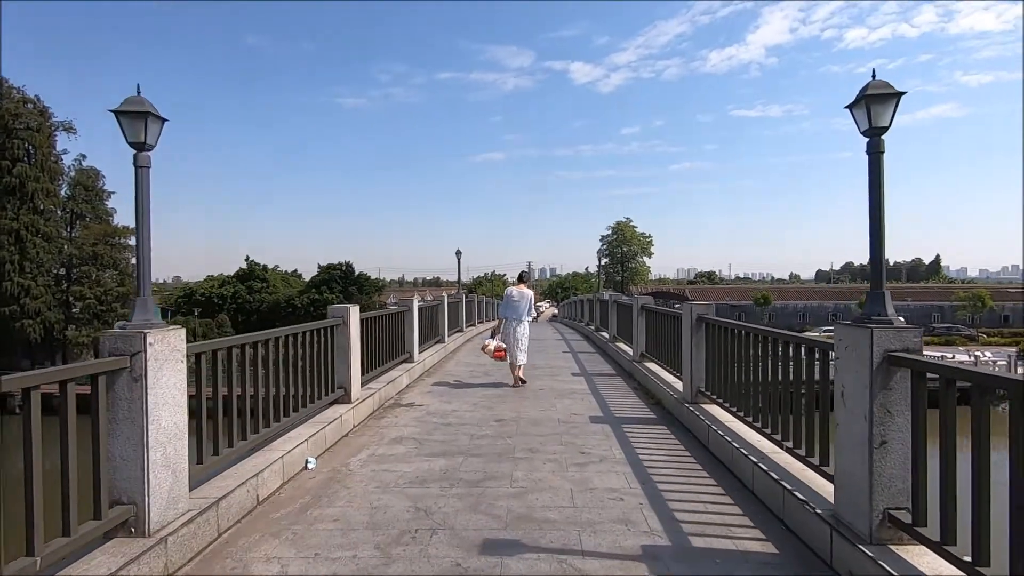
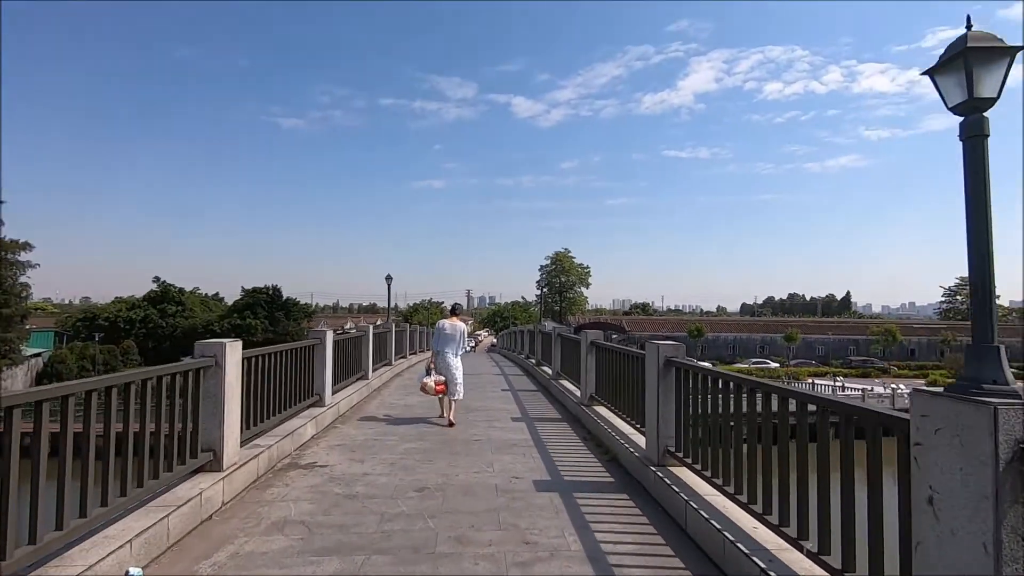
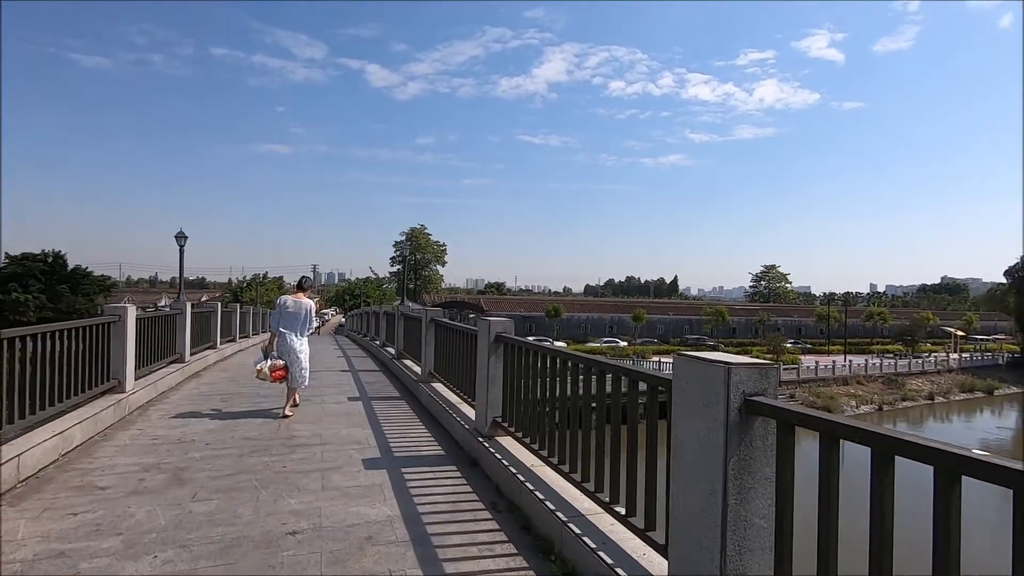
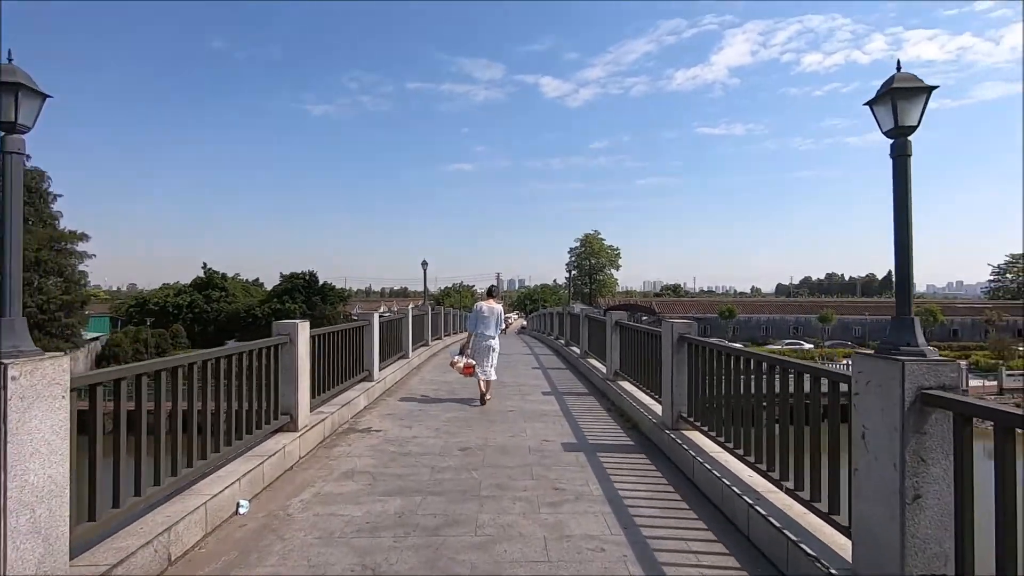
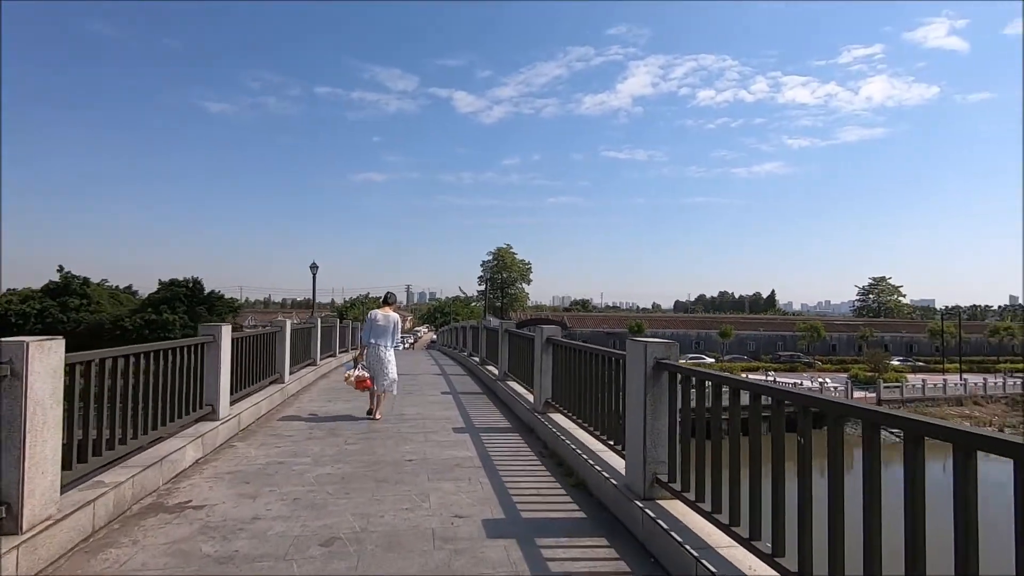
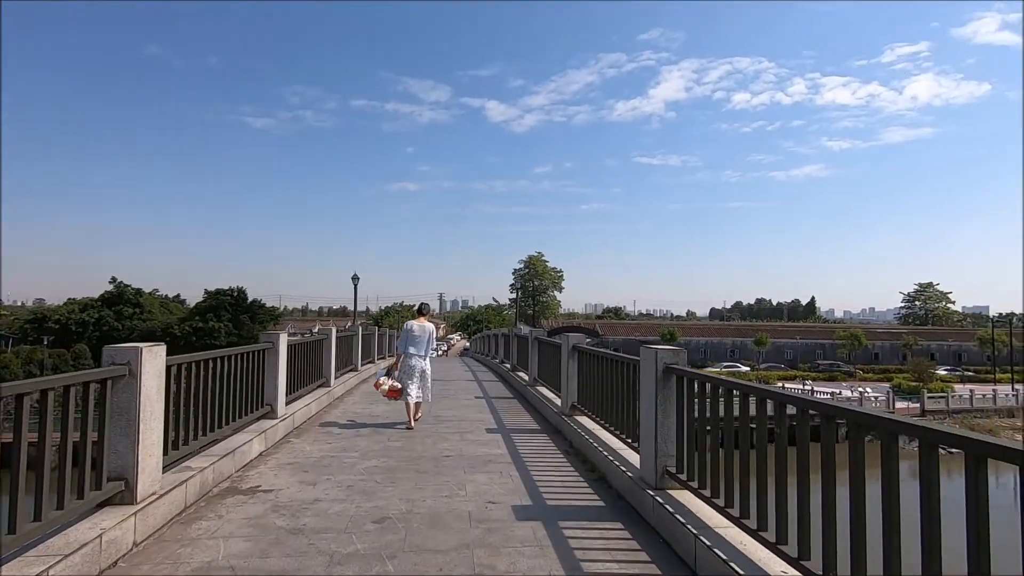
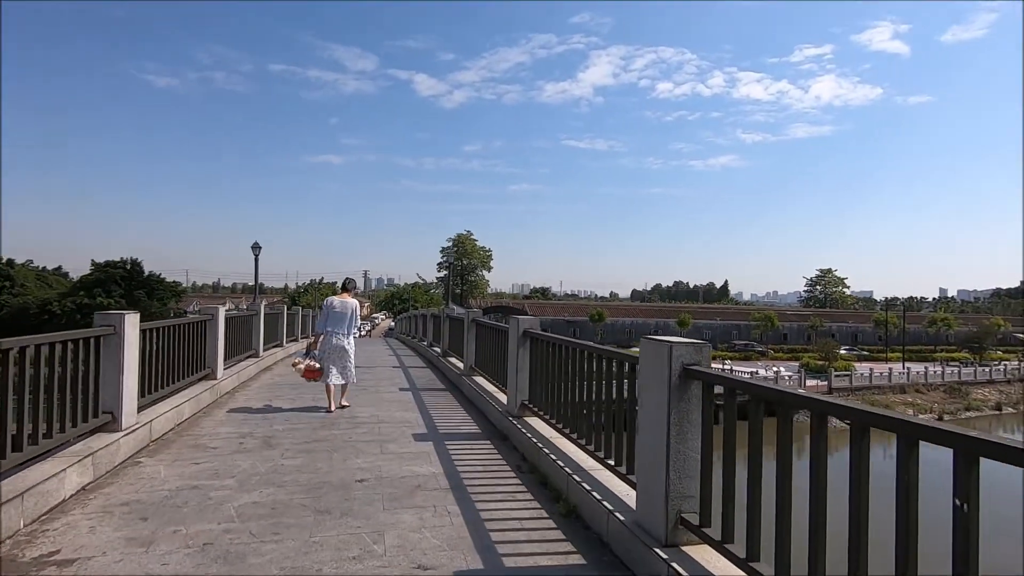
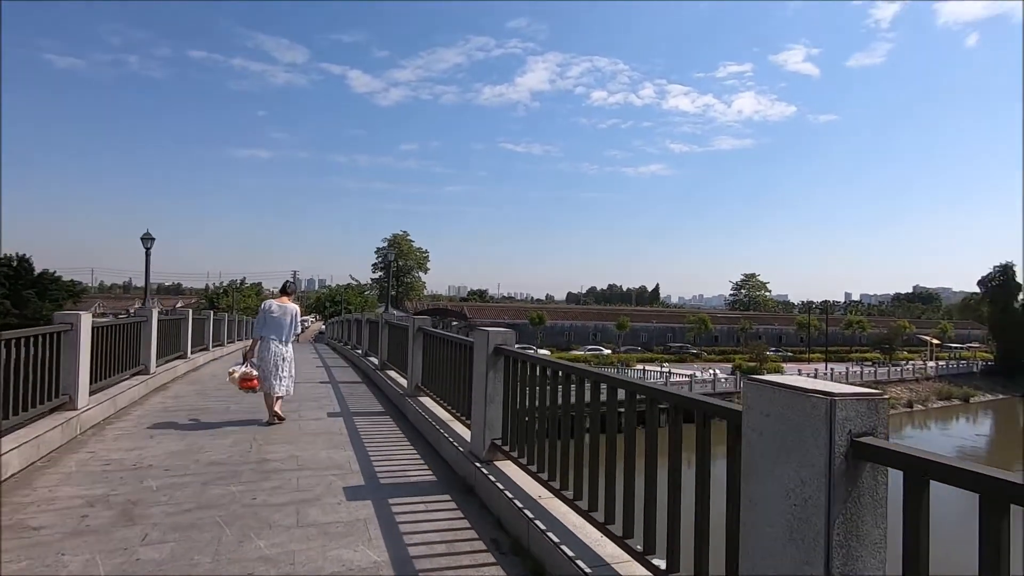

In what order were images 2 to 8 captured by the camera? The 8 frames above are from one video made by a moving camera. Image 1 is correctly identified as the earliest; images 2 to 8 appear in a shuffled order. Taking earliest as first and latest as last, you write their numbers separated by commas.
4, 2, 6, 5, 7, 3, 8
